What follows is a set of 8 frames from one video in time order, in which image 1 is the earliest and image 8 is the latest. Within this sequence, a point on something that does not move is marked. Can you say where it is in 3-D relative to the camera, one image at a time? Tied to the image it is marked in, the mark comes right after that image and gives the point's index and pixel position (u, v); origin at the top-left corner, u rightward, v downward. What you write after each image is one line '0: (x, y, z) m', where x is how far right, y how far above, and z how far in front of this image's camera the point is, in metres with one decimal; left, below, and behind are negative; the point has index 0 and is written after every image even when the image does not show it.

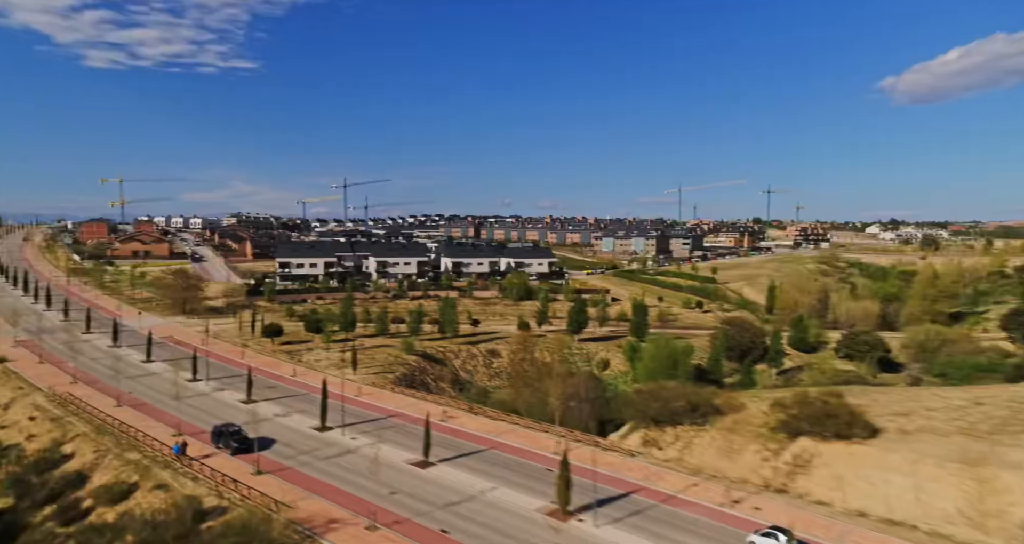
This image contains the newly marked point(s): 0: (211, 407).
0: (-9.2, -4.1, +20.0) m
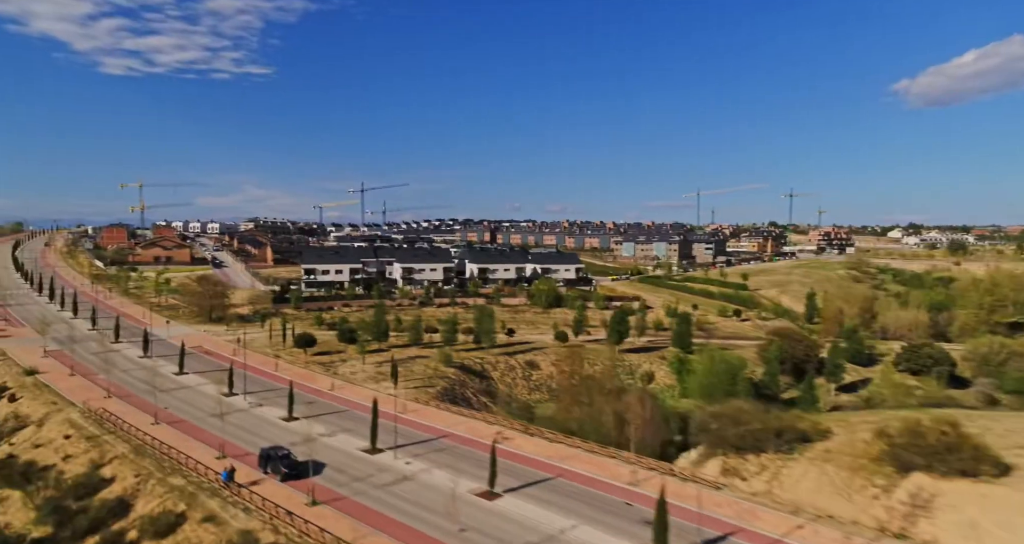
0: (-7.6, -4.5, +19.1) m
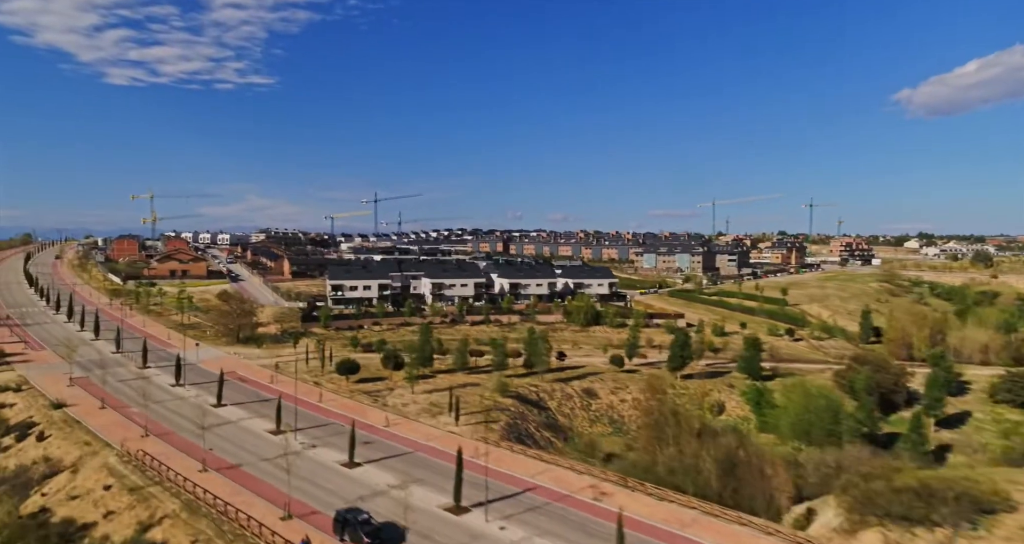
0: (-5.2, -5.3, +17.1) m
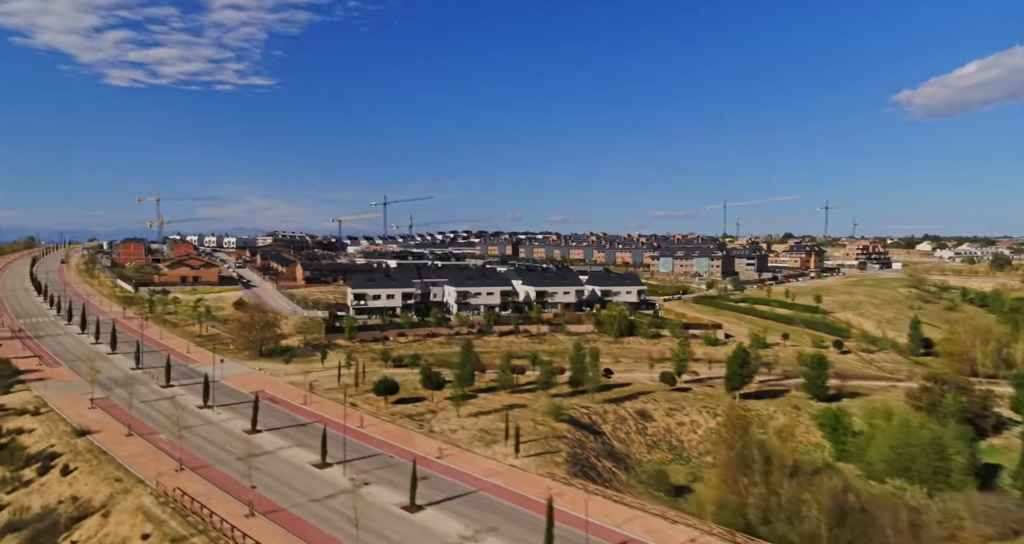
0: (-3.3, -5.8, +15.3) m
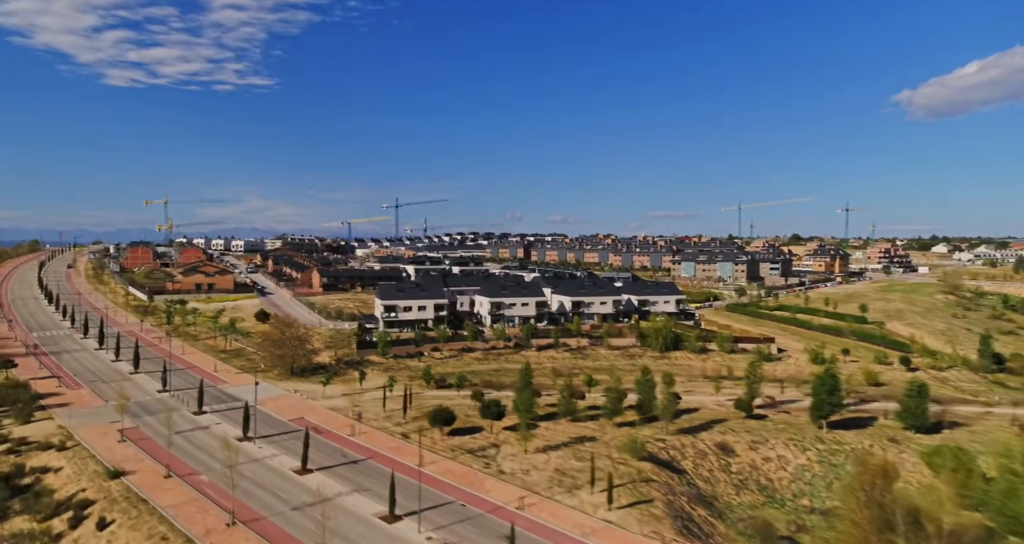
0: (-0.7, -6.5, +13.0) m
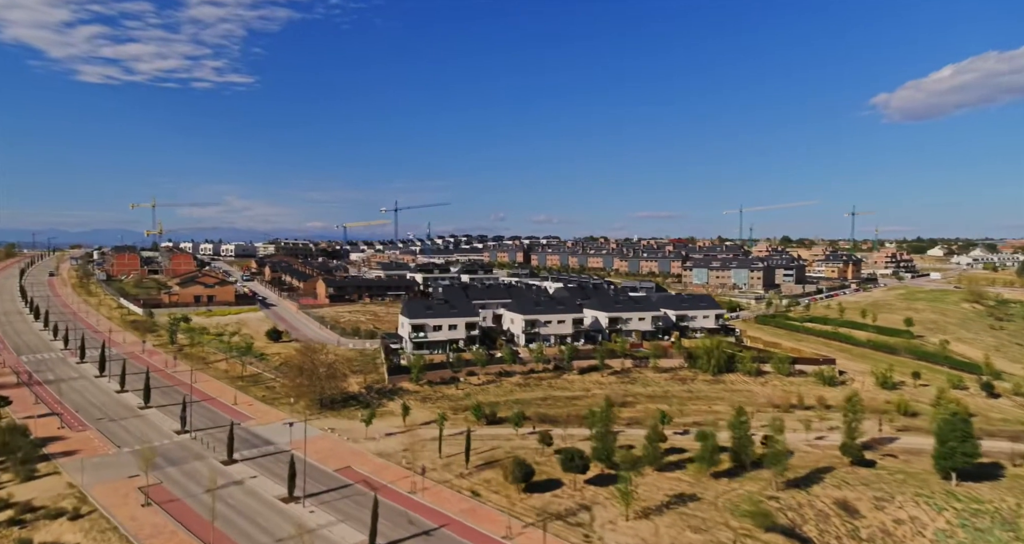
0: (+2.4, -7.5, +9.7) m
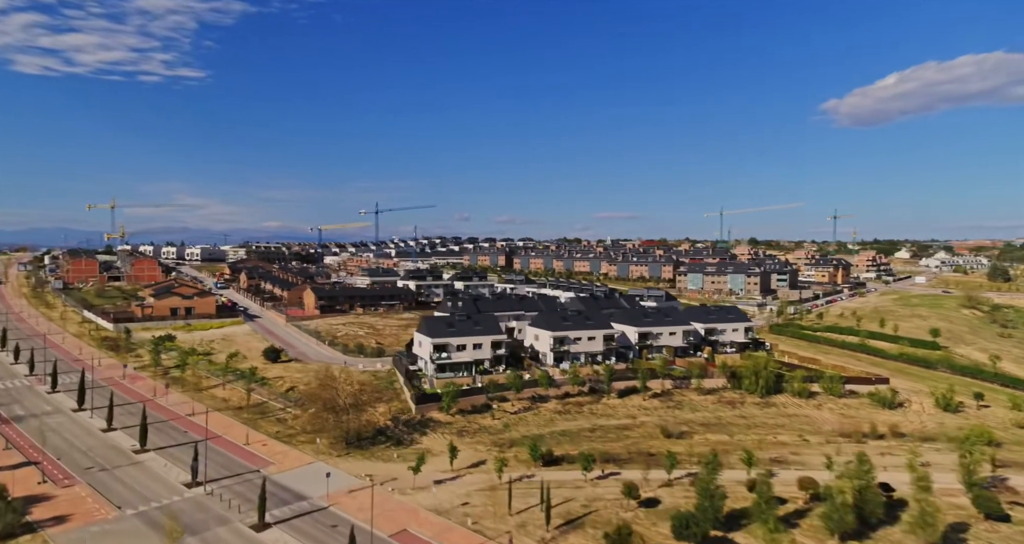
0: (+5.9, -8.3, +6.4) m
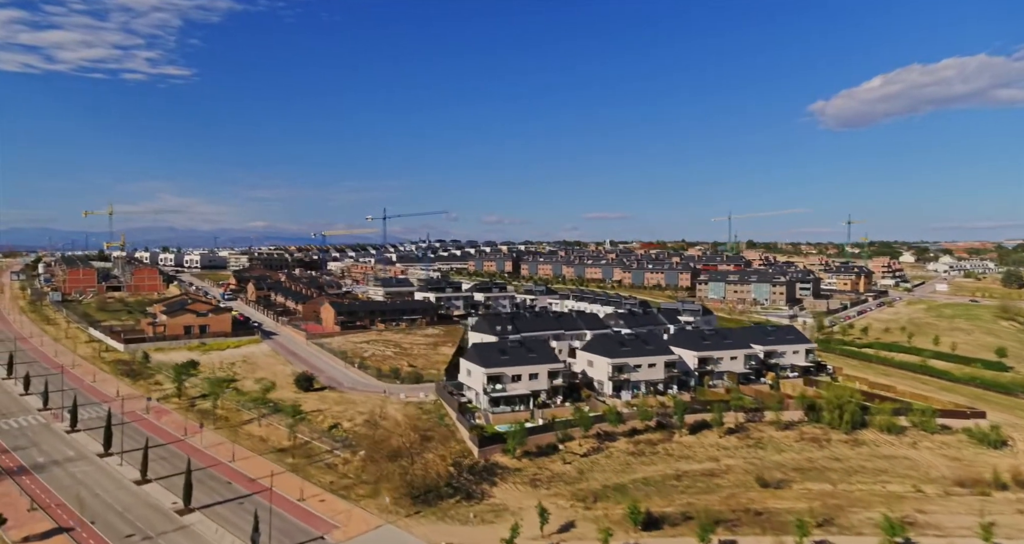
0: (+9.5, -9.6, +3.3) m
